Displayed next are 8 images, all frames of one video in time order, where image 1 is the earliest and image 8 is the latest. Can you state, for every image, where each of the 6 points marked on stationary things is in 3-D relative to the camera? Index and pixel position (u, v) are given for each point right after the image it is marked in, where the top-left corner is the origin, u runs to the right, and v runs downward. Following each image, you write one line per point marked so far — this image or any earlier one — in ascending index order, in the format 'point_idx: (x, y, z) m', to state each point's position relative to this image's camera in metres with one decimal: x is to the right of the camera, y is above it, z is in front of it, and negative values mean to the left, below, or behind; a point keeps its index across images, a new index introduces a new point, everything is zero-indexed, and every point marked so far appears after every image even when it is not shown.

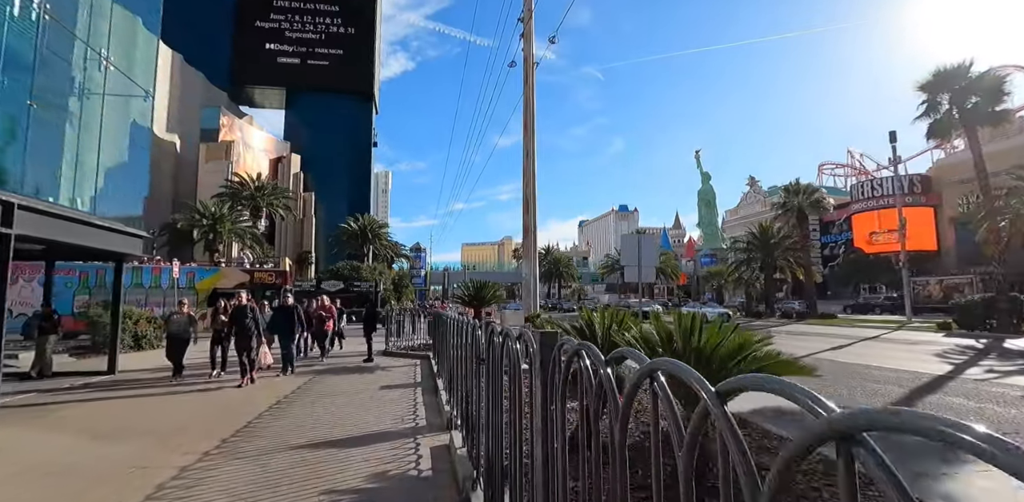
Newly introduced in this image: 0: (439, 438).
0: (-0.9, -2.4, +6.1) m
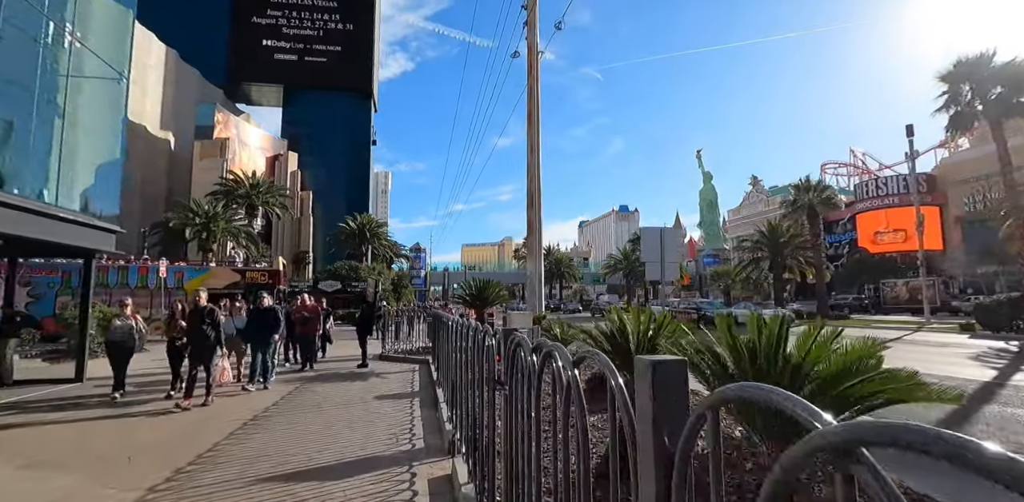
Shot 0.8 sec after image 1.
0: (-0.8, -2.3, +5.1) m
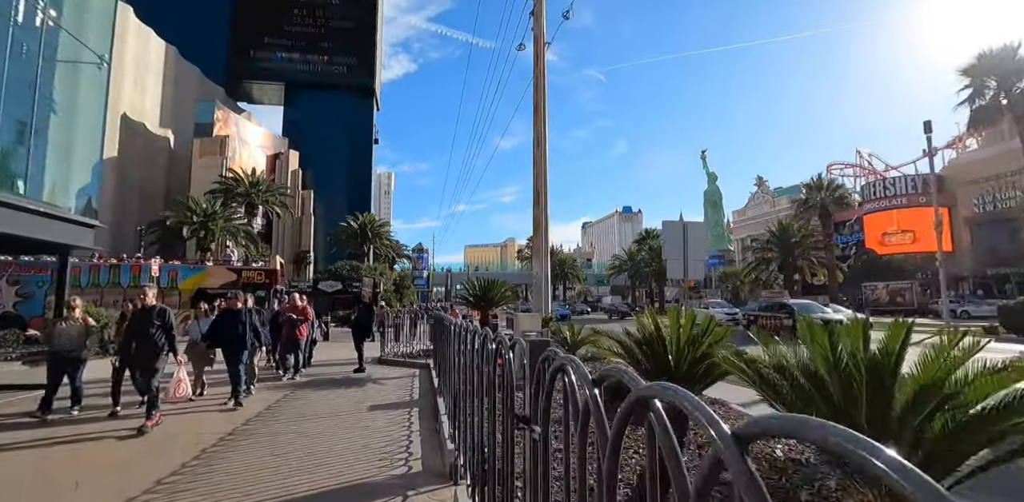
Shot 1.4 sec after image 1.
0: (-0.6, -2.2, +4.4) m
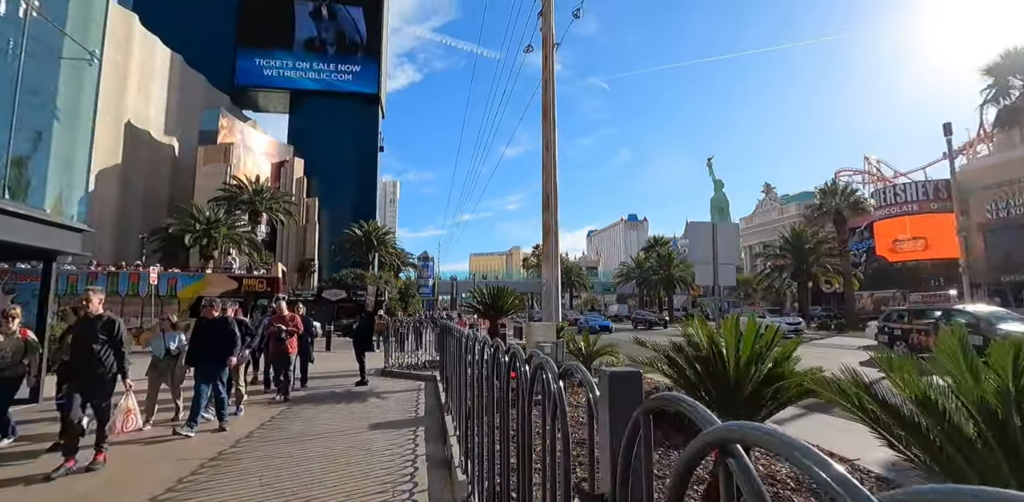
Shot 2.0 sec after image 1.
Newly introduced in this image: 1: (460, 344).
0: (-0.5, -2.2, +3.7) m
1: (-0.7, -1.3, +6.9) m
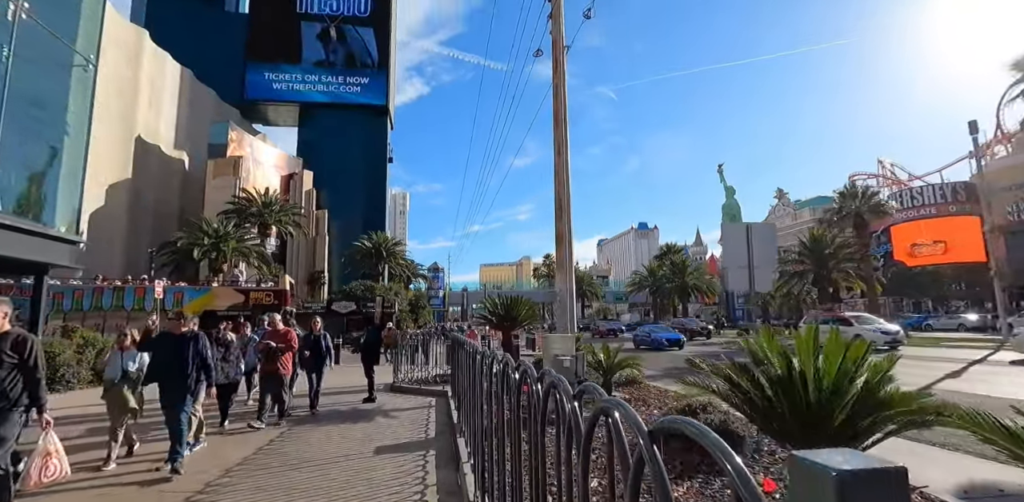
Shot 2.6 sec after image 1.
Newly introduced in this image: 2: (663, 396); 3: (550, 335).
0: (-0.3, -2.2, +3.0) m
1: (-0.5, -1.4, +6.3) m
2: (+3.3, -3.1, +10.4) m
3: (+0.7, -1.5, +8.7) m
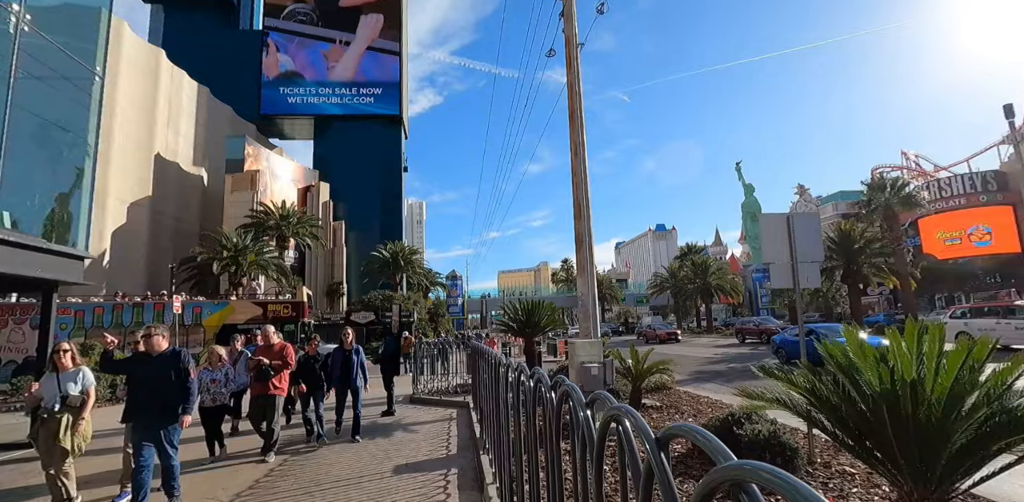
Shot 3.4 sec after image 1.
0: (-0.1, -2.2, +2.5) m
1: (-0.2, -1.4, +5.8) m
2: (+3.7, -3.1, +9.8) m
3: (+1.1, -1.5, +8.2) m
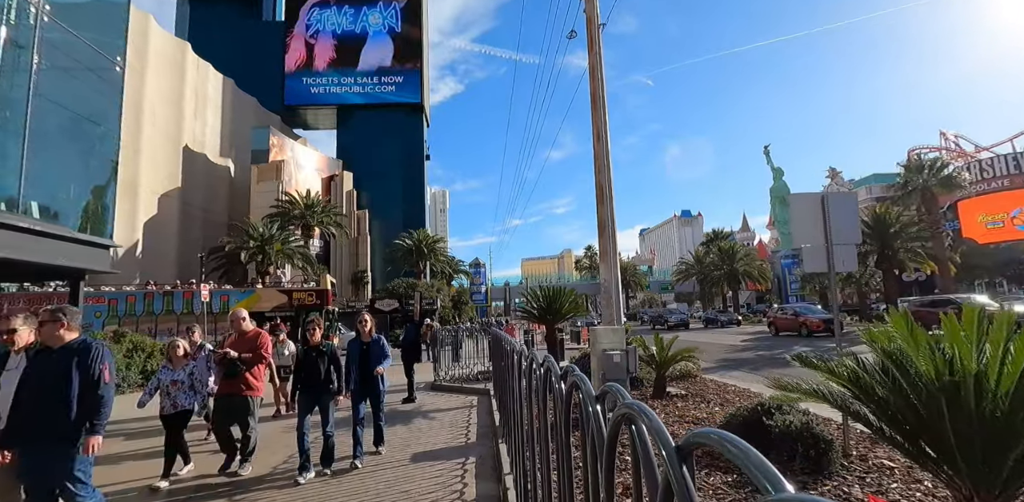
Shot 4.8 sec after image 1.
0: (0.0, -2.1, +2.4) m
1: (0.0, -1.2, +5.7) m
2: (+4.2, -2.8, +9.5) m
3: (+1.4, -1.3, +8.0) m
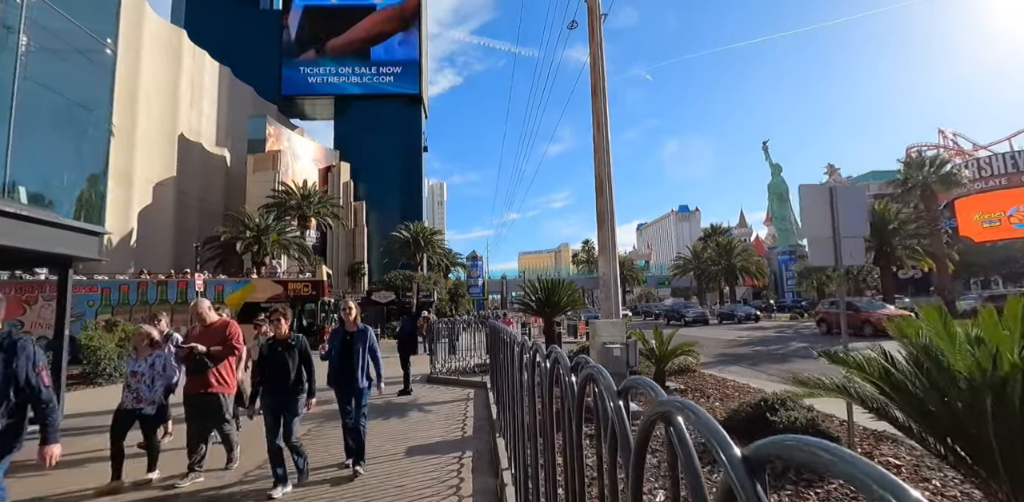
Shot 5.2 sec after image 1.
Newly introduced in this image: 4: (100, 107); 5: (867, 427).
0: (0.0, -2.0, +2.3) m
1: (0.0, -1.1, +5.5) m
2: (+4.1, -2.6, +9.4) m
3: (+1.4, -1.1, +7.8) m
4: (-8.6, +3.0, +9.9) m
5: (+4.7, -2.3, +6.3) m
